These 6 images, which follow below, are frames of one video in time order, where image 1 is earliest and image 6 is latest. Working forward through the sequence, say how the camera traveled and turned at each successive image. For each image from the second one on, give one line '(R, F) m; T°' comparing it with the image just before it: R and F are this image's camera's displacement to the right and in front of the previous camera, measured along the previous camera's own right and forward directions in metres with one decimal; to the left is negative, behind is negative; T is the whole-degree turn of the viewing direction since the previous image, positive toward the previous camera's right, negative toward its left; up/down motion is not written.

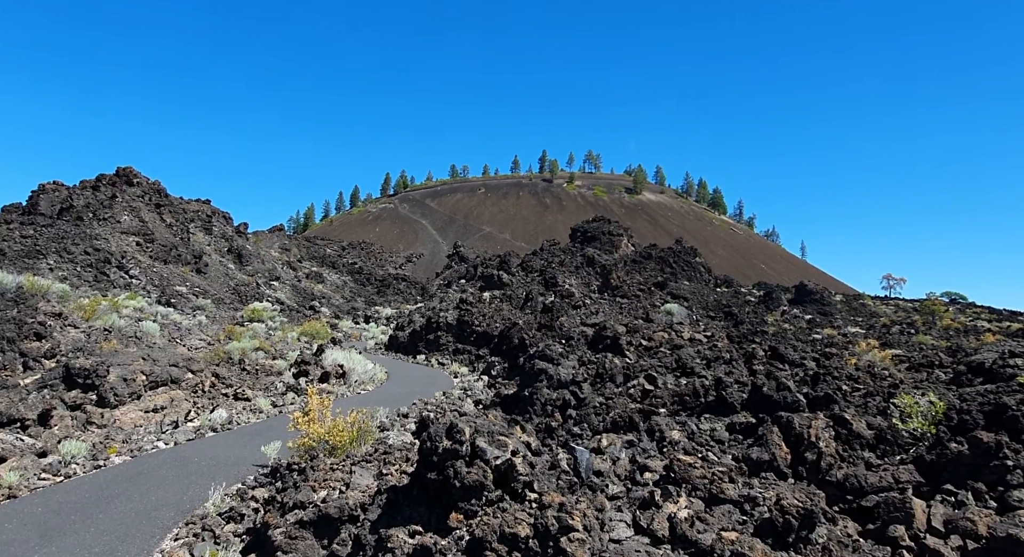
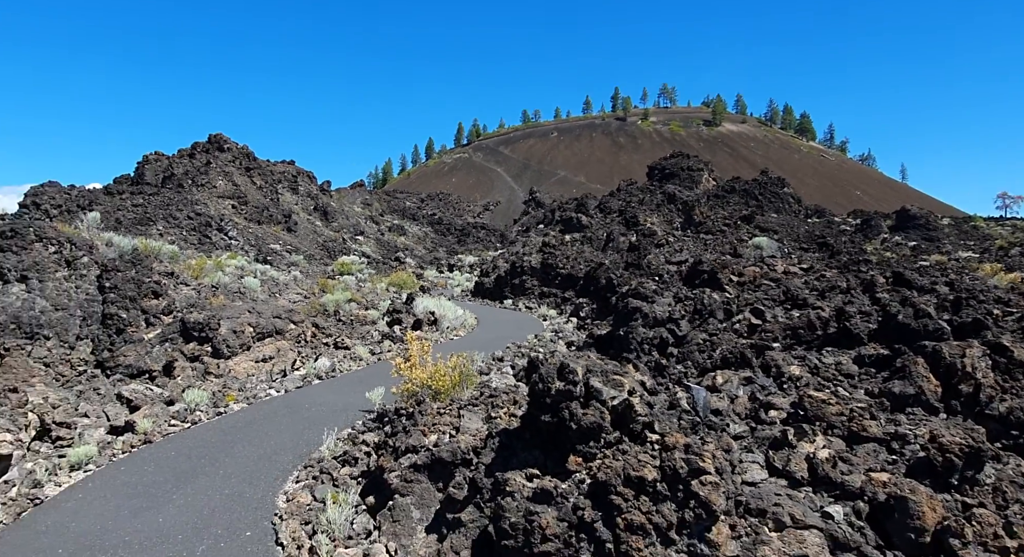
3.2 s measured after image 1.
(-0.3, +0.4) m; -8°
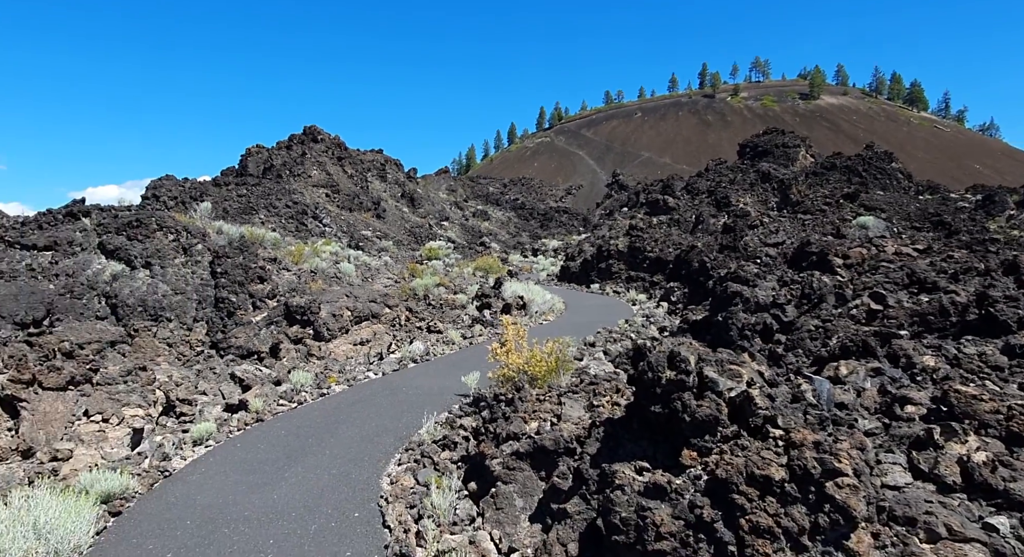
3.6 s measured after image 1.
(-0.2, +0.2) m; -8°
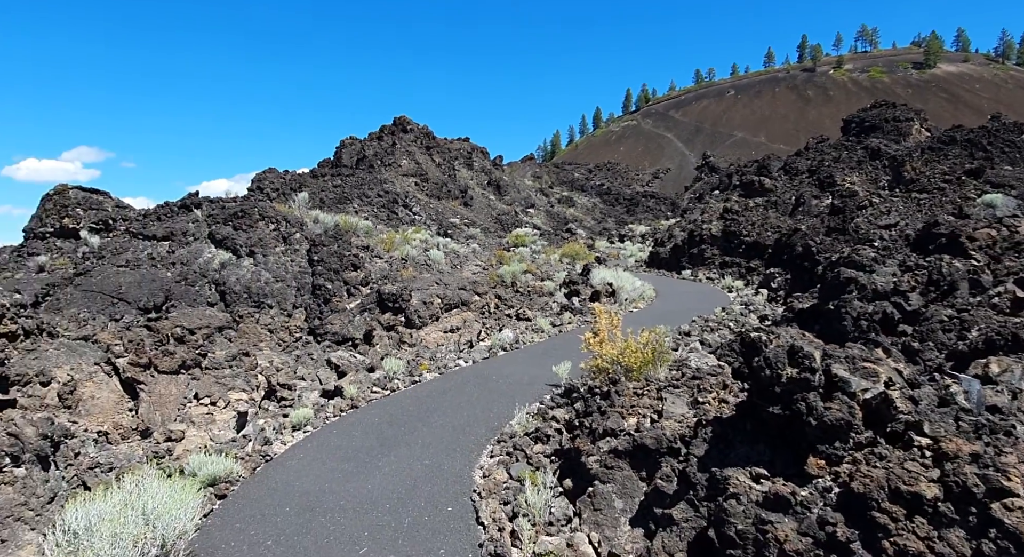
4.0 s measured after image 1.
(-0.1, +0.3) m; -8°
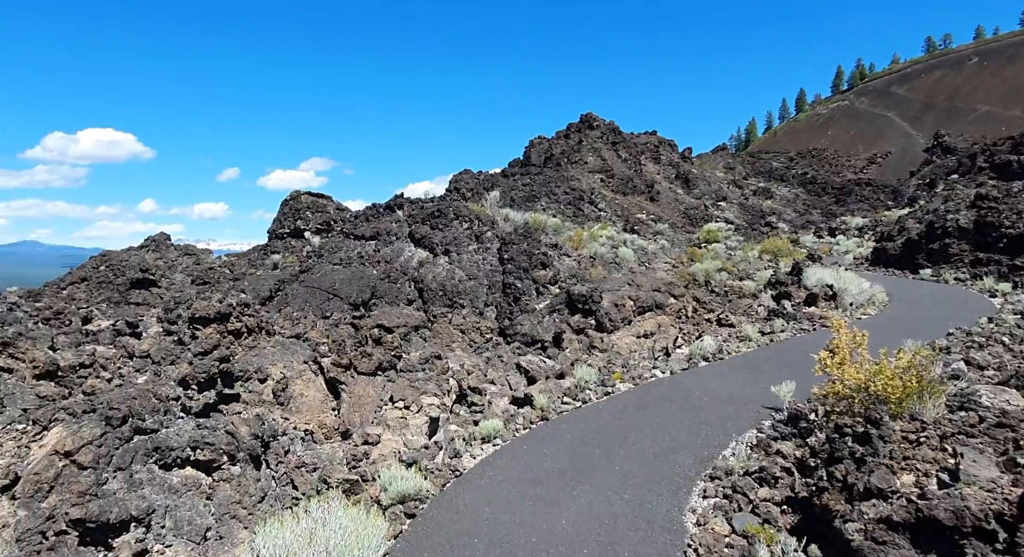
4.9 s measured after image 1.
(-0.3, +0.9) m; -17°
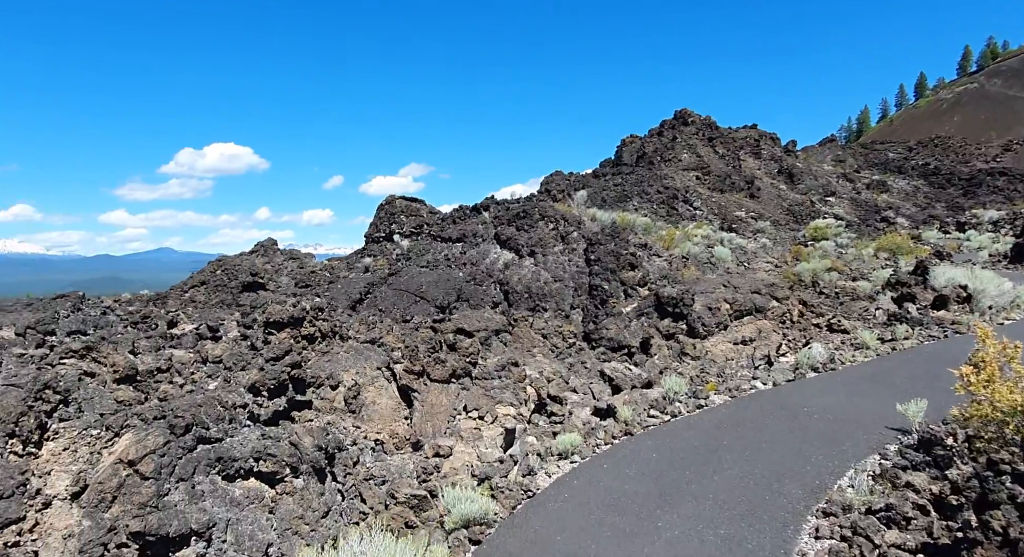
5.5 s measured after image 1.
(+0.2, +0.6) m; -9°
